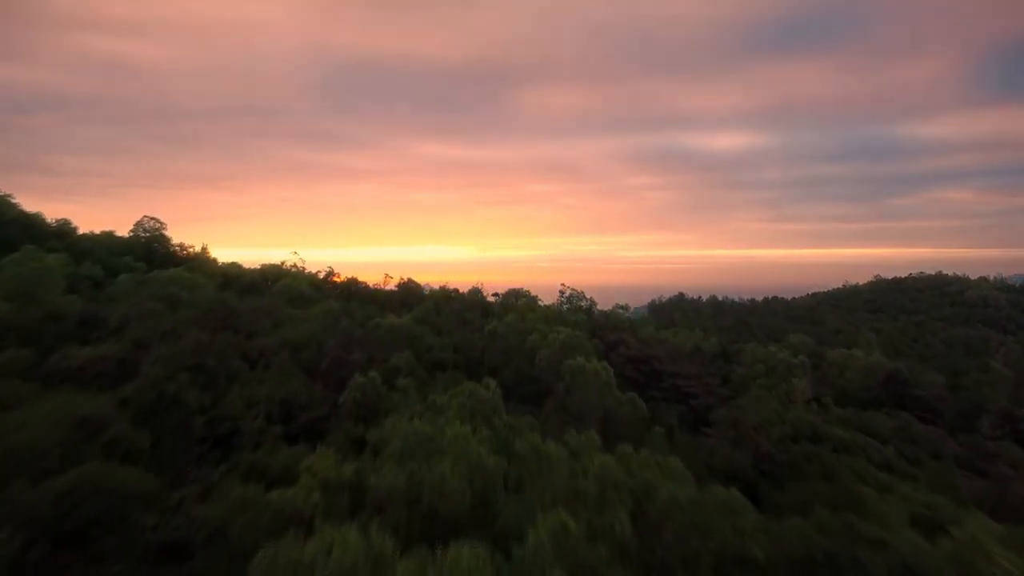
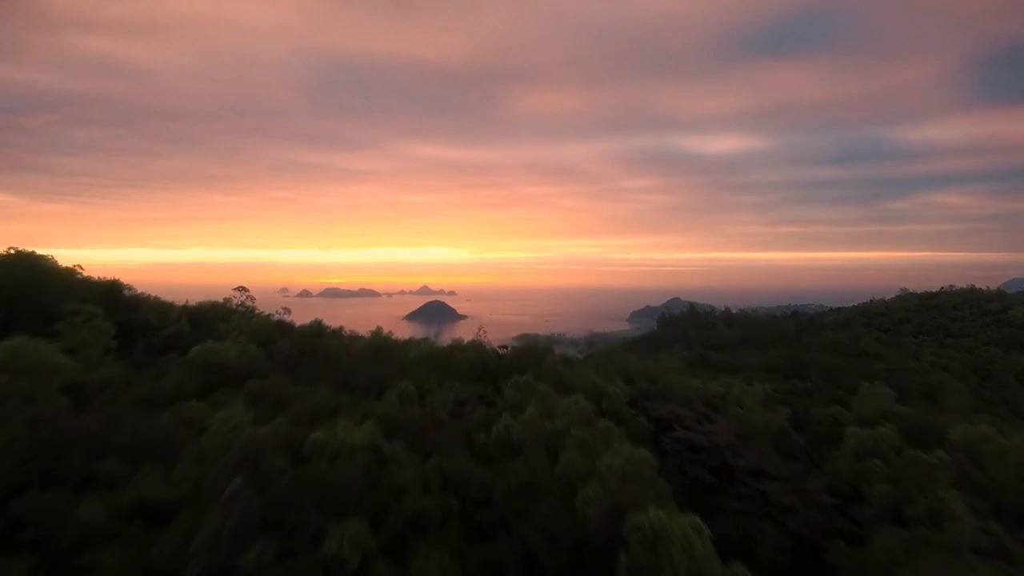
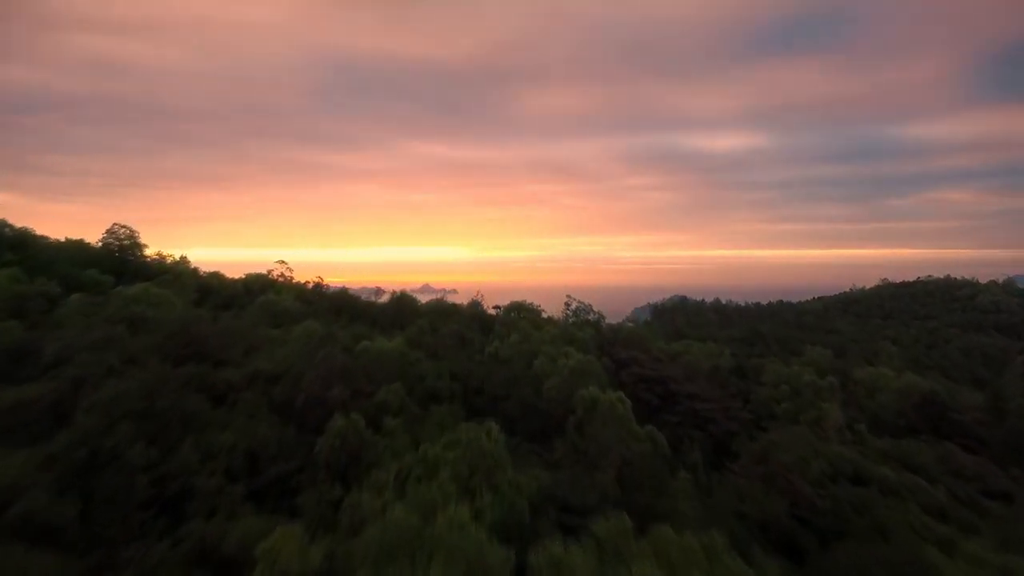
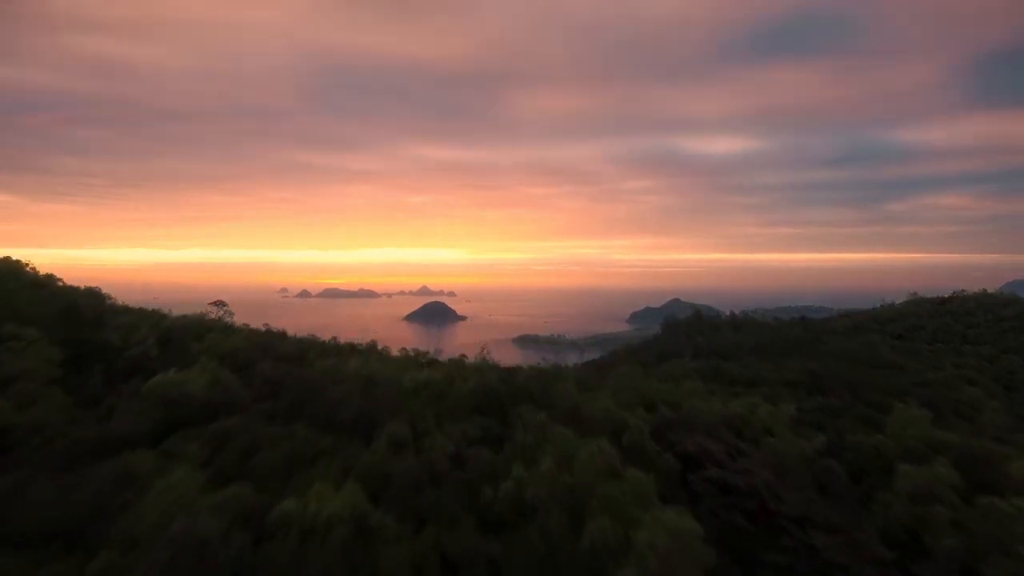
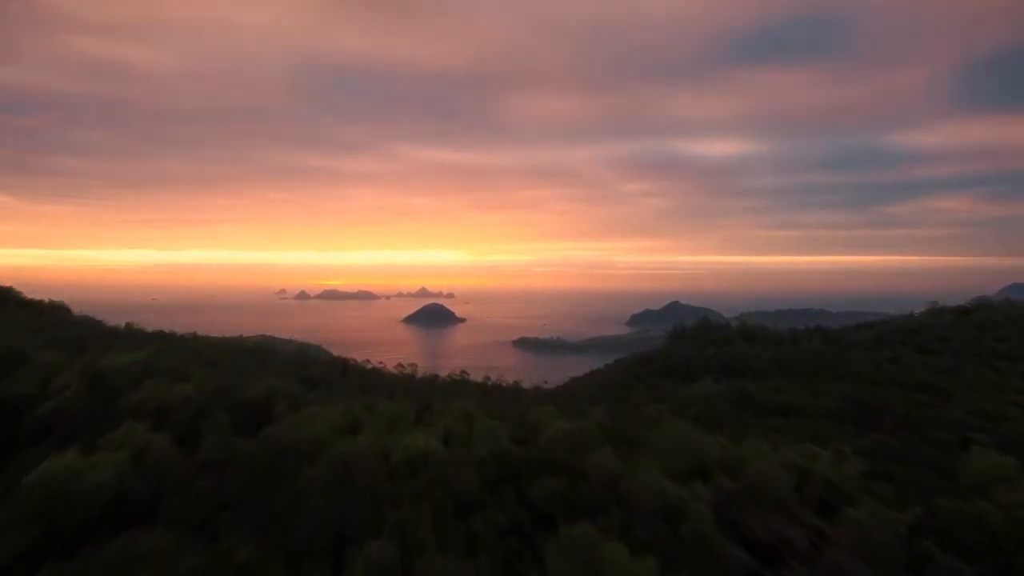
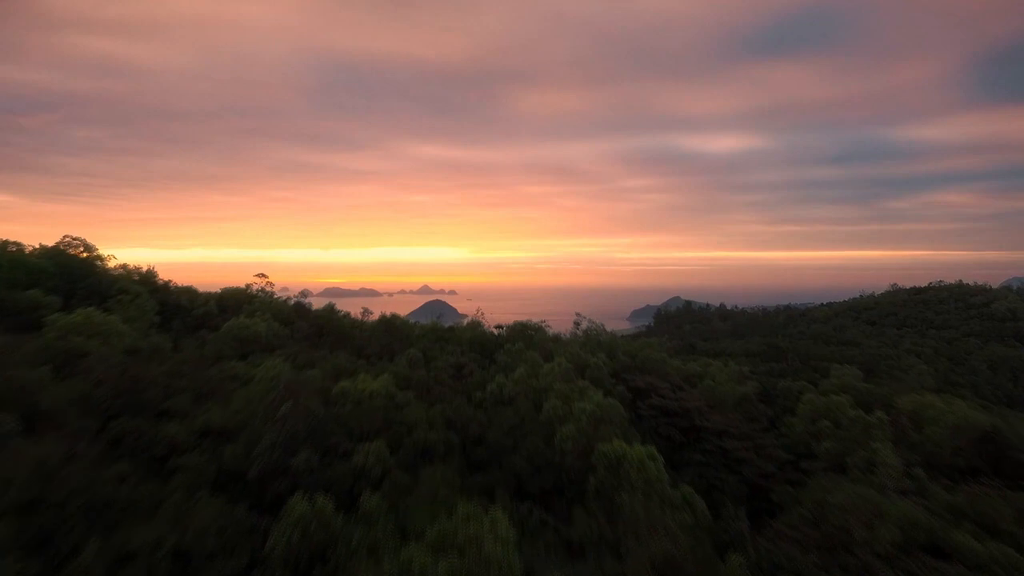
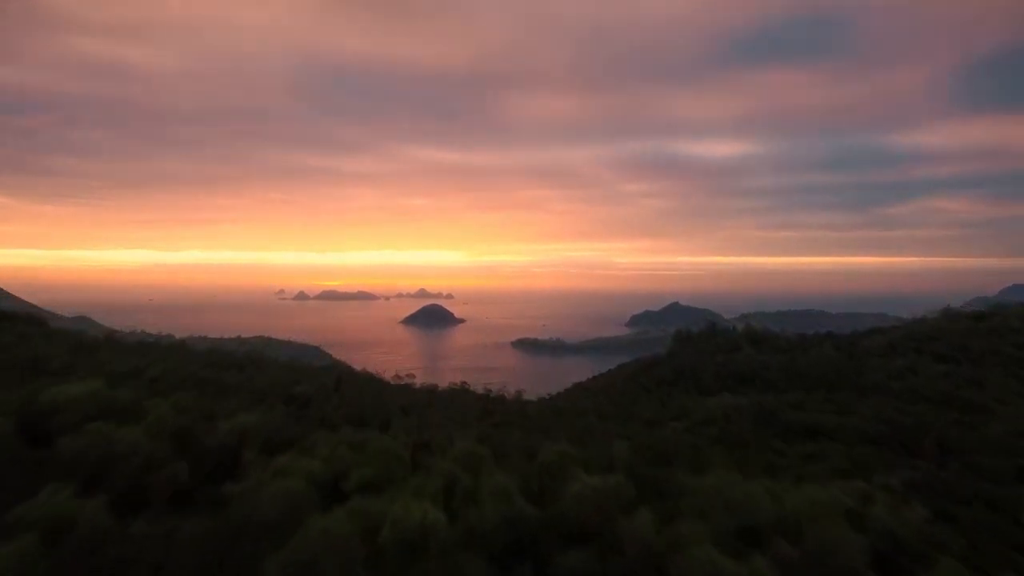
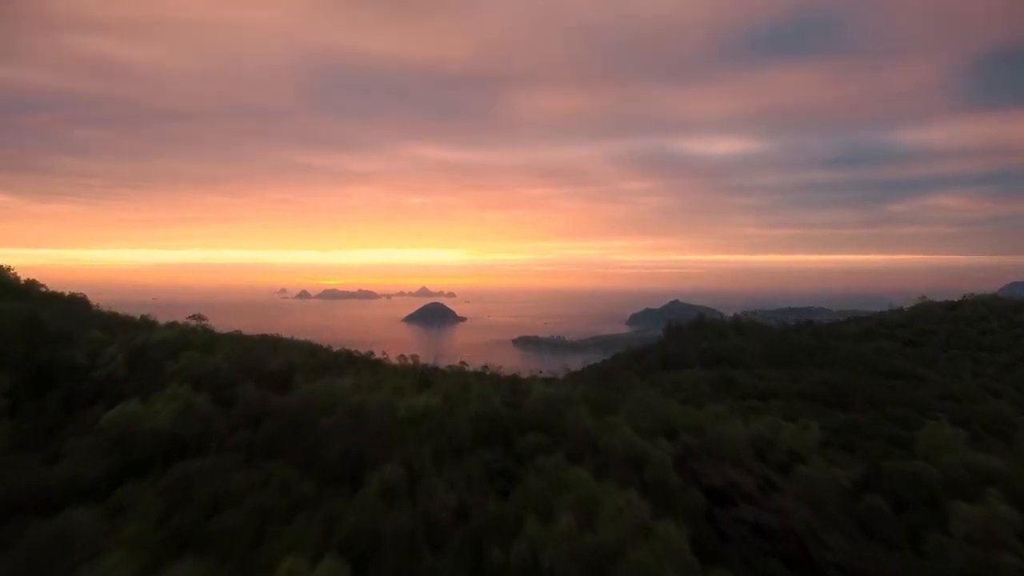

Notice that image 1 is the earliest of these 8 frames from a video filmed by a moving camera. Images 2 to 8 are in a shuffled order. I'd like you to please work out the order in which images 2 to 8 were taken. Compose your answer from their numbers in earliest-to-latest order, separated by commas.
3, 6, 2, 4, 8, 5, 7
